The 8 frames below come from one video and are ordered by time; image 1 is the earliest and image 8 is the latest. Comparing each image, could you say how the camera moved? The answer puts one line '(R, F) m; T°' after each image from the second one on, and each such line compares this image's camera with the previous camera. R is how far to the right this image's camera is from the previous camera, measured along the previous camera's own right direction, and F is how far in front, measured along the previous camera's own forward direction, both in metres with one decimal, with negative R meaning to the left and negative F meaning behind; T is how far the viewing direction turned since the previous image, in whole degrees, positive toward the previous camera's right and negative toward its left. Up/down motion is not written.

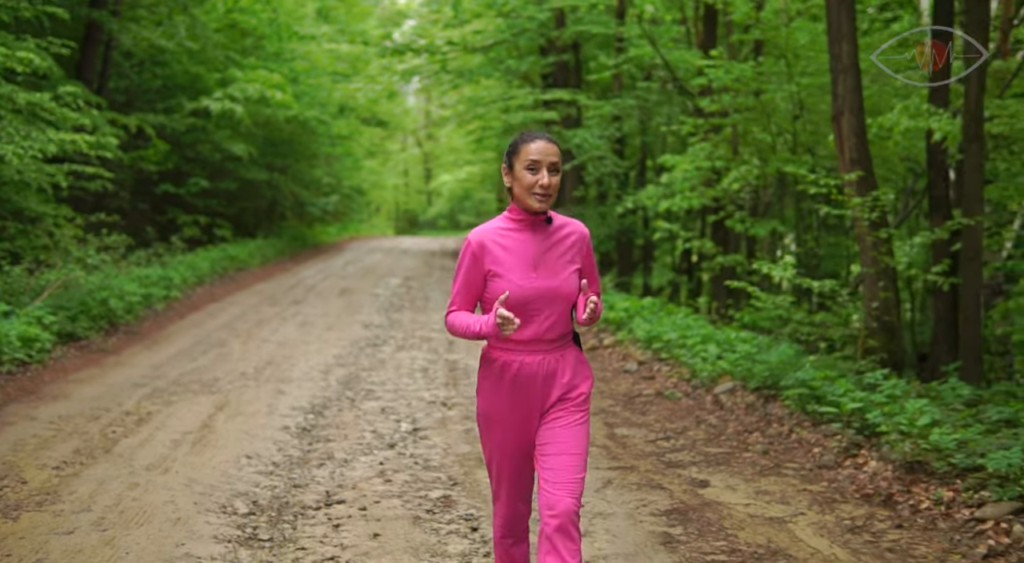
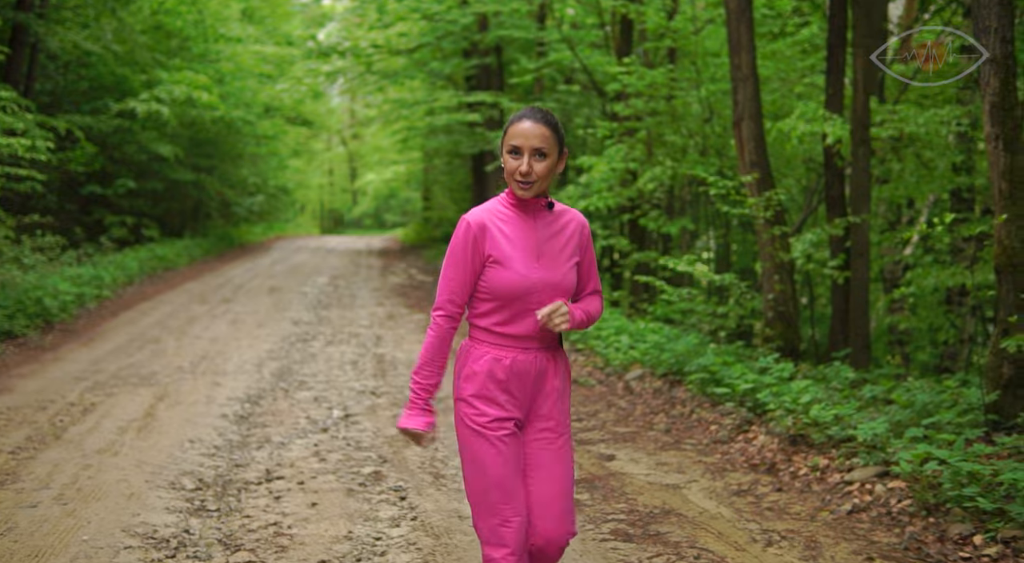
(0.0, -0.5) m; +5°
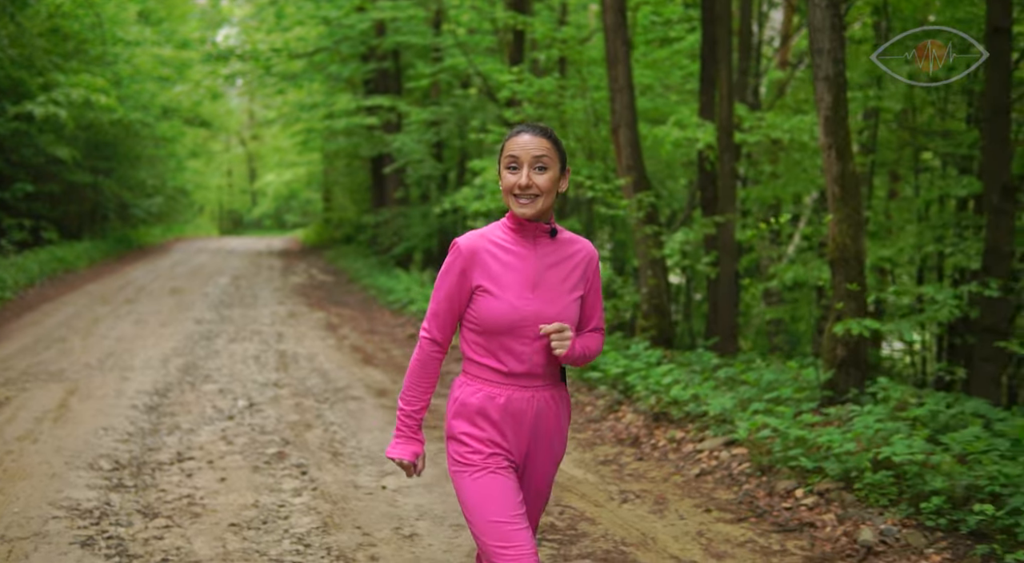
(+0.1, -0.6) m; +6°
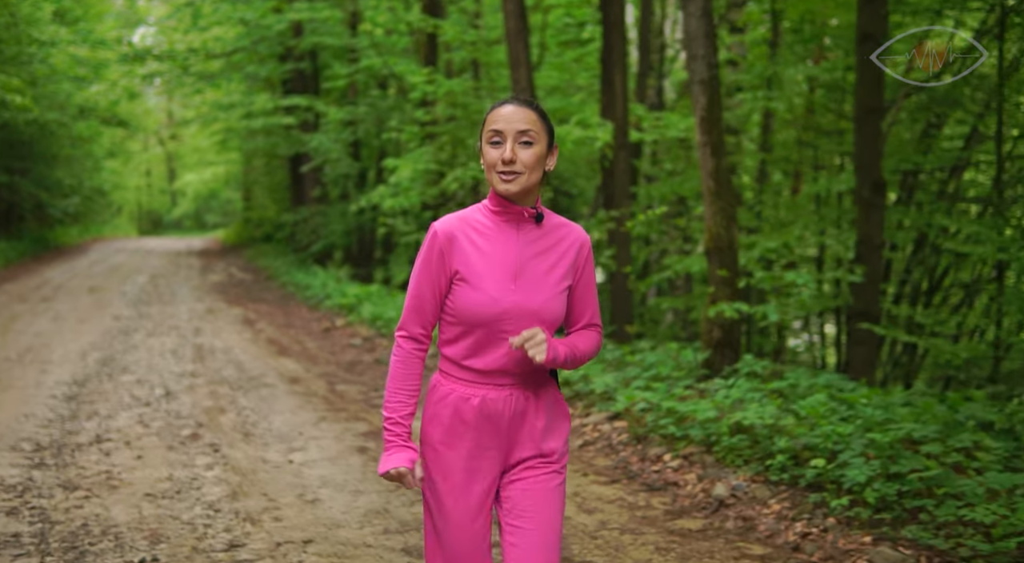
(+0.3, -0.6) m; +4°
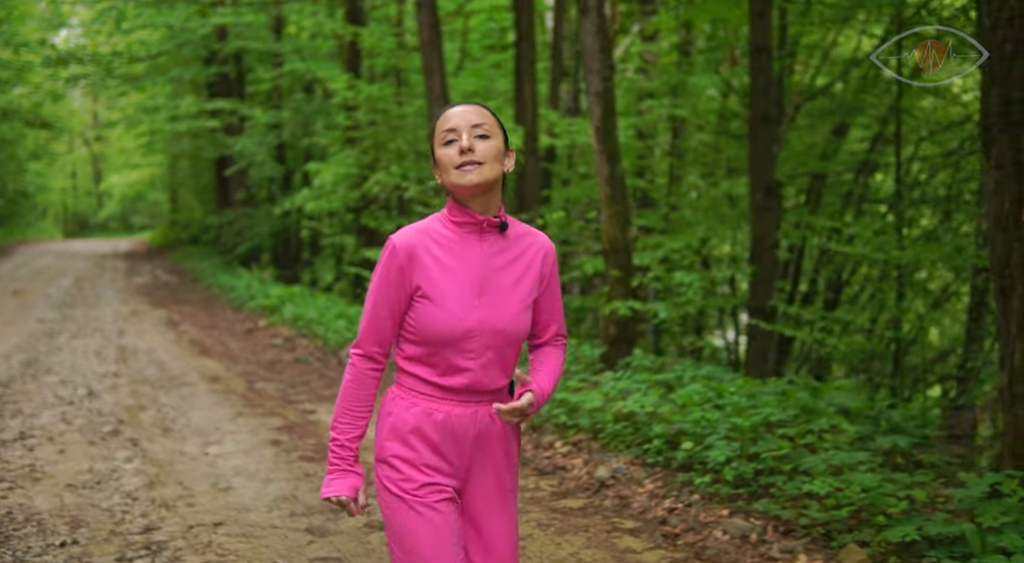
(+0.3, -0.6) m; +4°
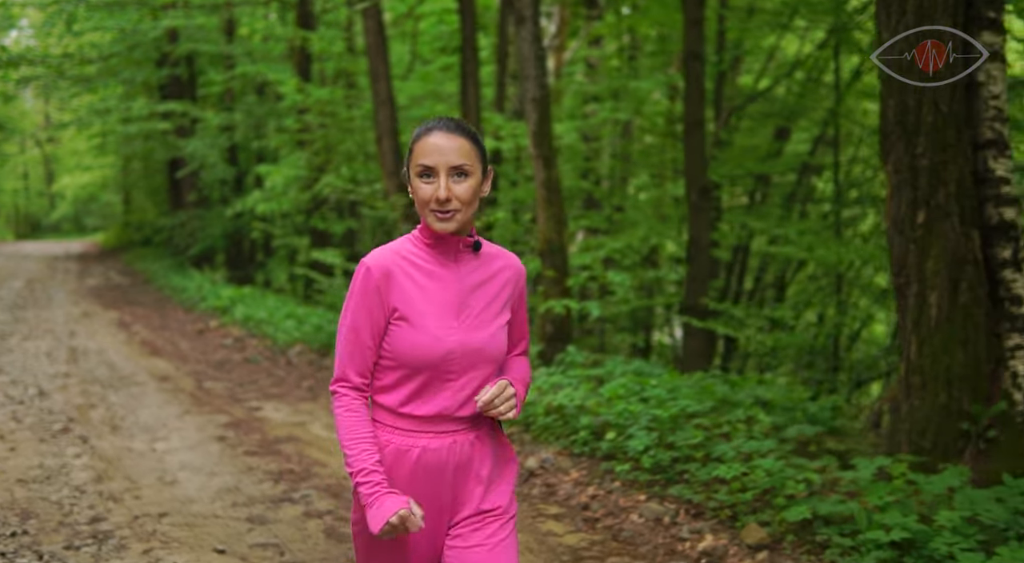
(+0.2, -0.4) m; +2°
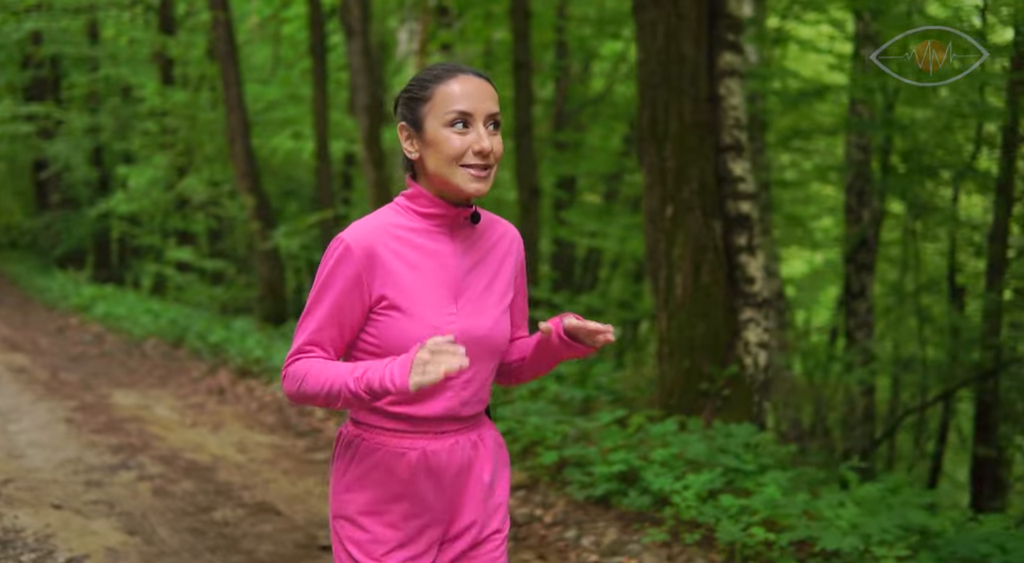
(+0.8, -1.3) m; +6°
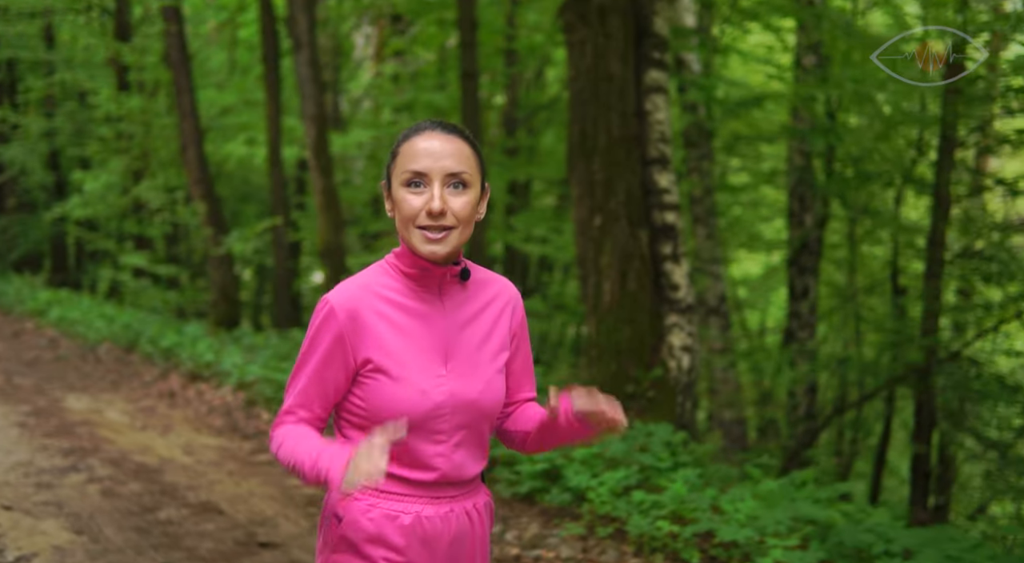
(+0.3, -0.5) m; +2°
